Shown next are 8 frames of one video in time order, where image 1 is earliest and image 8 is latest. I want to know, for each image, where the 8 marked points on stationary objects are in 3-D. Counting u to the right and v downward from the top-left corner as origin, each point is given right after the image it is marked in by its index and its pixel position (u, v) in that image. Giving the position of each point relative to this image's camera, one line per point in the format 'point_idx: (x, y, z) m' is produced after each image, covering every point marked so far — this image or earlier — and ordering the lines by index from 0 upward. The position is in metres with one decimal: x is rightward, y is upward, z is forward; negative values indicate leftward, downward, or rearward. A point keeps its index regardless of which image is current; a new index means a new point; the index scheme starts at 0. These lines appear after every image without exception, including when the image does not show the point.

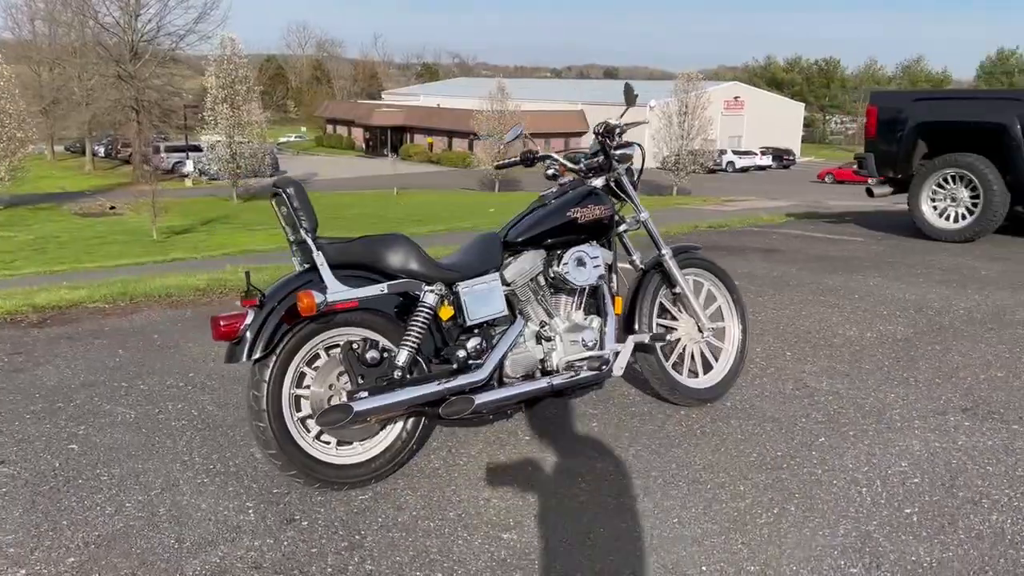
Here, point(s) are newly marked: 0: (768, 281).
0: (+2.2, +0.1, +8.0) m
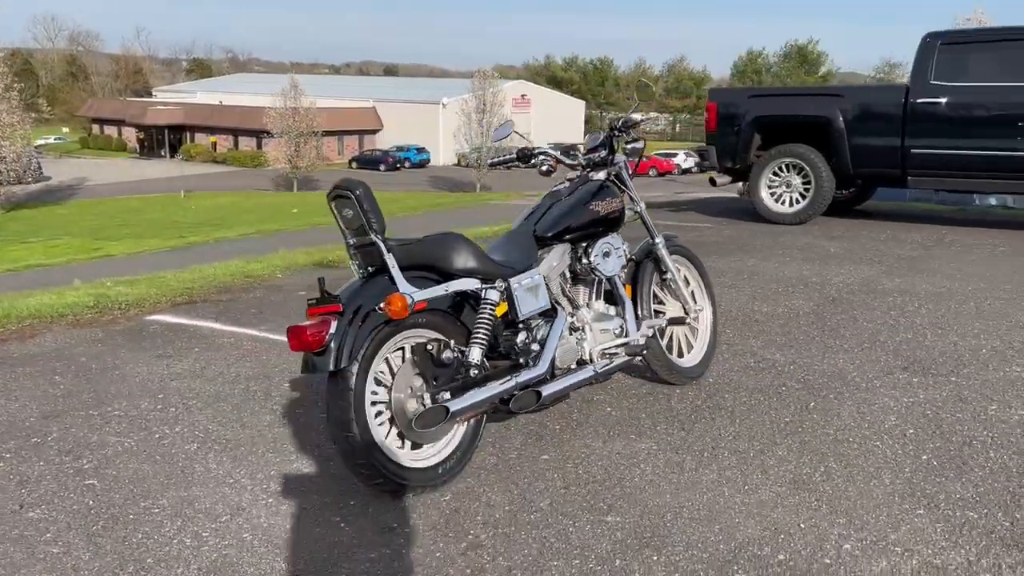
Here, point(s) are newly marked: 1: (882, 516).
0: (+1.3, +0.2, +8.5) m
1: (+1.4, -0.8, +3.2) m
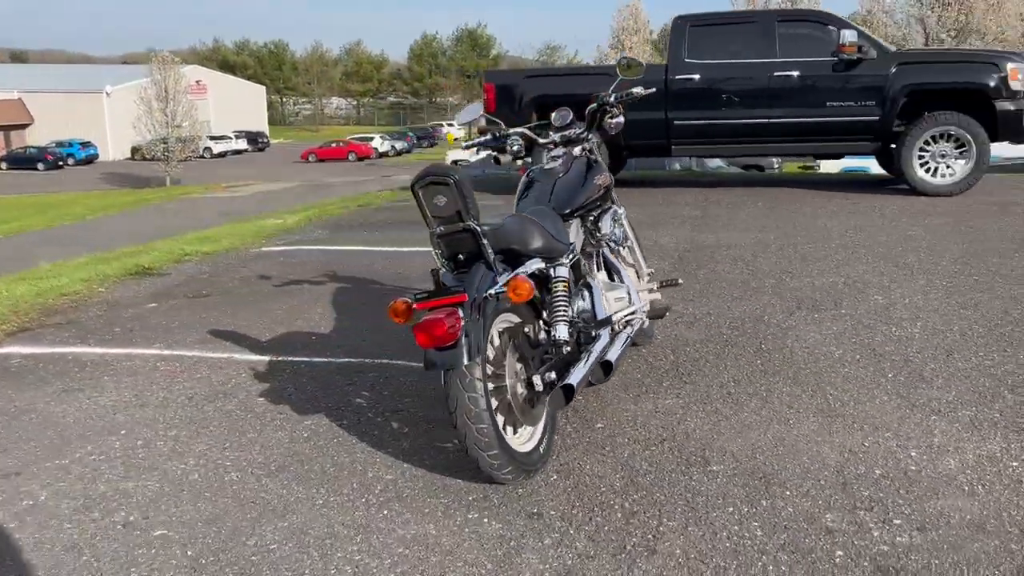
0: (-0.2, +0.4, +8.7) m
1: (+1.7, -0.6, +3.7) m
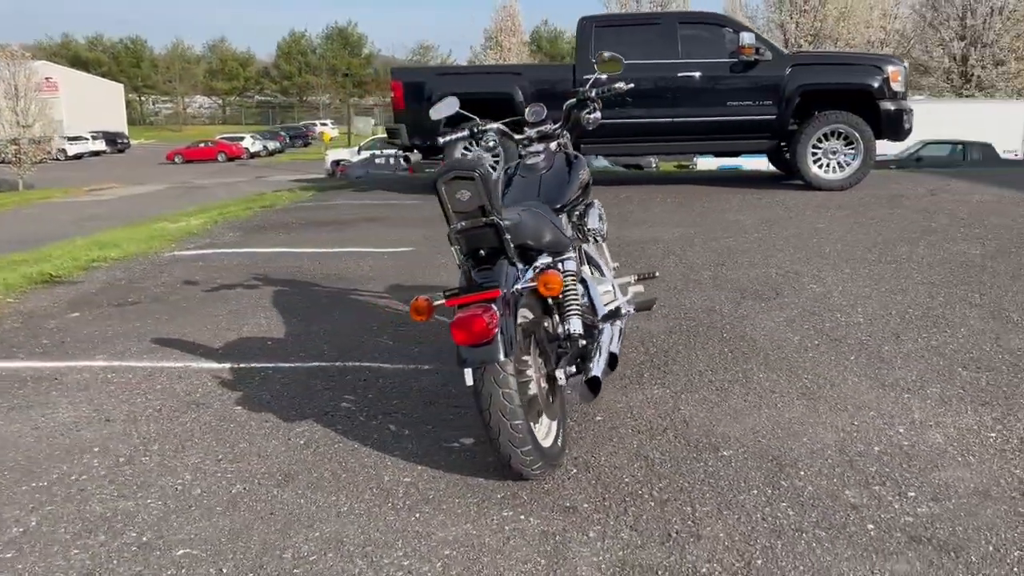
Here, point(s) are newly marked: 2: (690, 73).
0: (-0.9, +0.4, +8.6) m
1: (+1.7, -0.5, +3.9) m
2: (+2.5, +3.0, +12.0) m
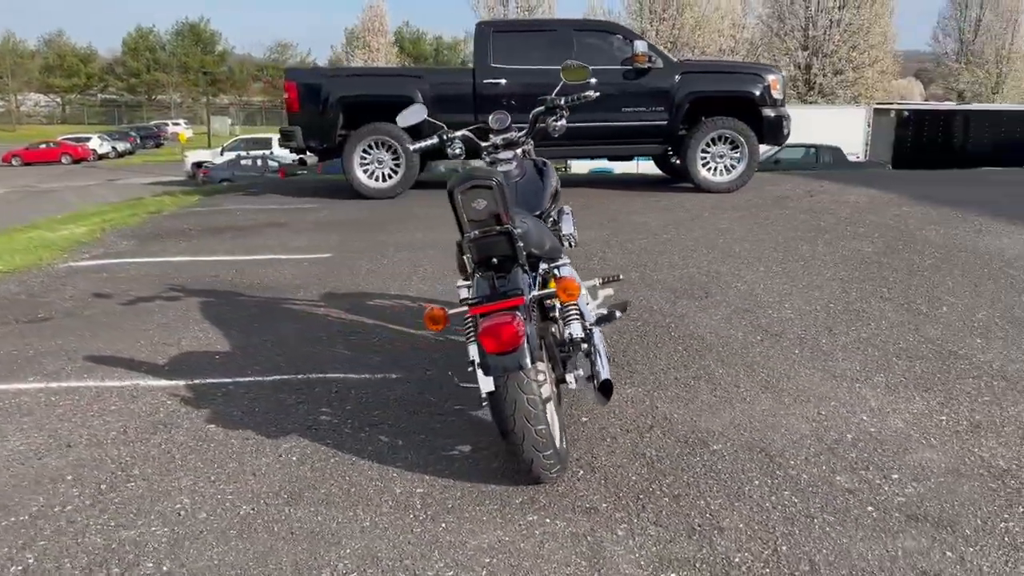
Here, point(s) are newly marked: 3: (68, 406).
0: (-1.7, +0.4, +8.4) m
1: (+1.6, -0.5, +4.2) m
2: (+1.1, +3.0, +12.4) m
3: (-2.1, -0.6, +4.2) m
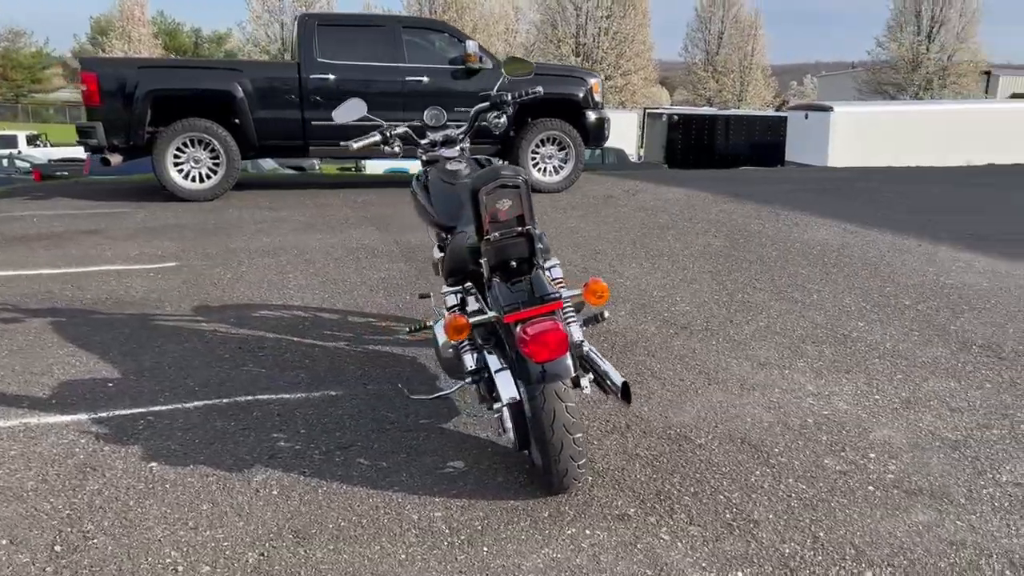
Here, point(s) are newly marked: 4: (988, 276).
0: (-3.0, +0.3, +7.7) m
1: (+1.4, -0.5, +4.5) m
2: (-1.3, +3.0, +12.2) m
3: (-2.2, -0.7, +3.5) m
4: (+4.0, +0.1, +7.3) m
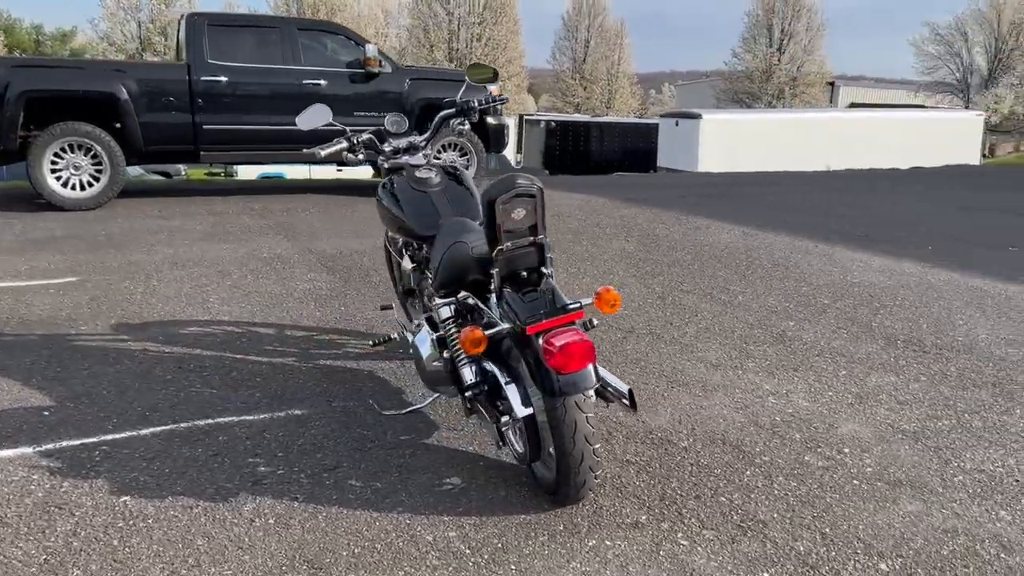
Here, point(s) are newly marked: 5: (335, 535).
0: (-3.6, +0.1, +7.1) m
1: (+1.2, -0.5, +4.6) m
2: (-2.7, +2.8, +11.8) m
3: (-2.2, -0.8, +3.1) m
4: (+3.4, +0.1, +7.8) m
5: (-0.6, -0.8, +2.9) m
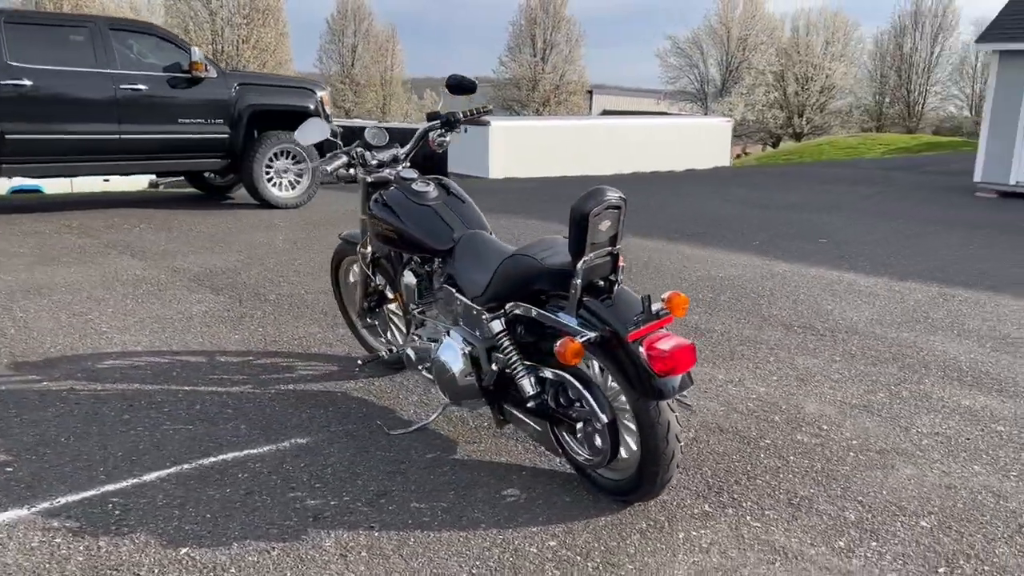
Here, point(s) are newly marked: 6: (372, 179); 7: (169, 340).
0: (-4.3, -0.1, +6.2) m
1: (+1.0, -0.5, +4.9) m
2: (-4.8, +2.5, +10.9) m
3: (-1.9, -0.9, +2.6) m
4: (+2.2, +0.2, +8.6) m
5: (-0.2, -0.9, +2.8) m
6: (-0.6, +0.5, +4.1) m
7: (-2.1, -0.3, +5.4) m
